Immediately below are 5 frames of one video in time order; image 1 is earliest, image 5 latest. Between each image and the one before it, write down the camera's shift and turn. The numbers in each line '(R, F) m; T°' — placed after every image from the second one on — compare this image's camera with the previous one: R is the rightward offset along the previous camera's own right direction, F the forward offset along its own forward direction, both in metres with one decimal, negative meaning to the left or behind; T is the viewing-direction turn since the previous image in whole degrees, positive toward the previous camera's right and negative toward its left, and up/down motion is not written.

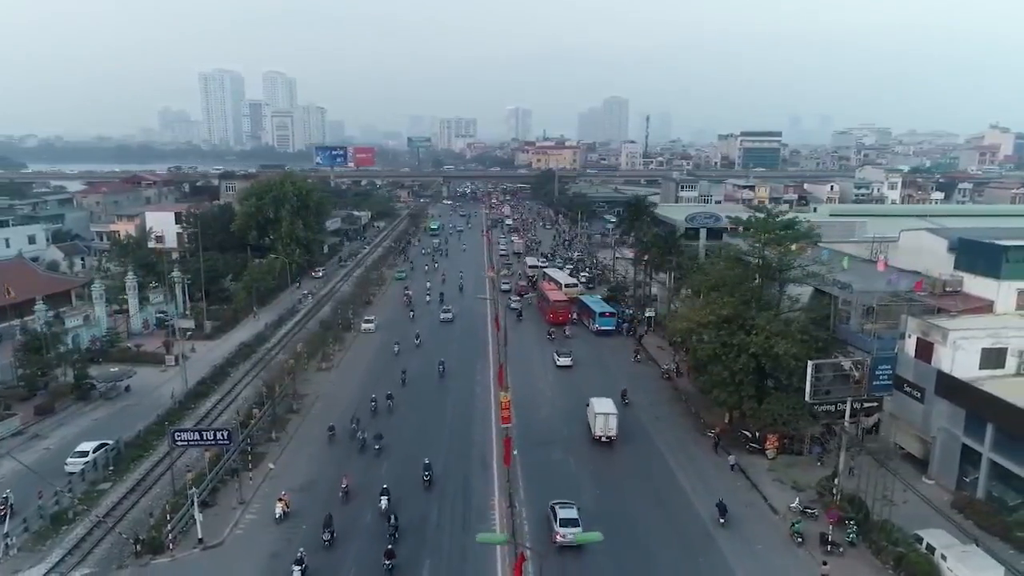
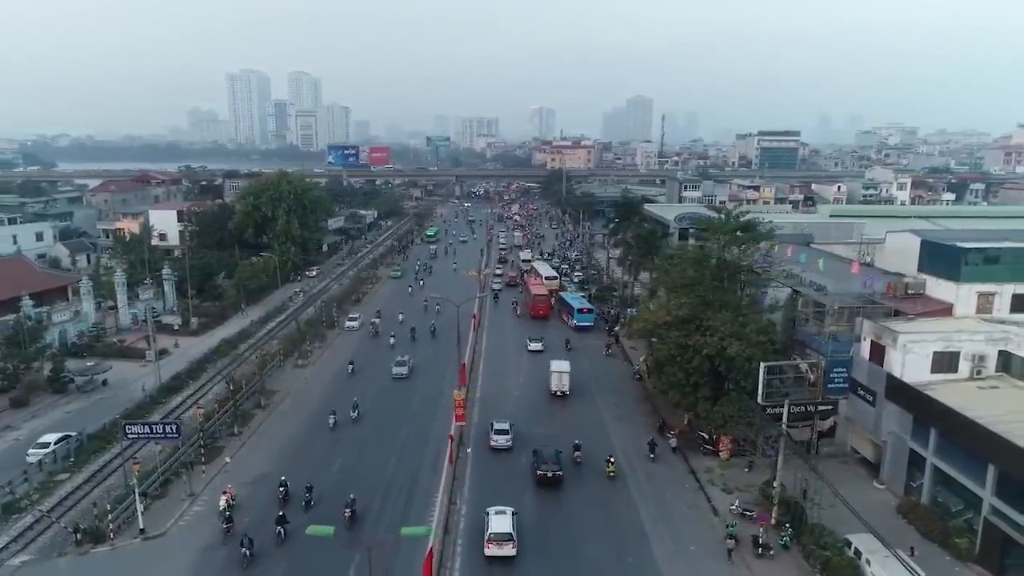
(+2.3, -0.1) m; -2°
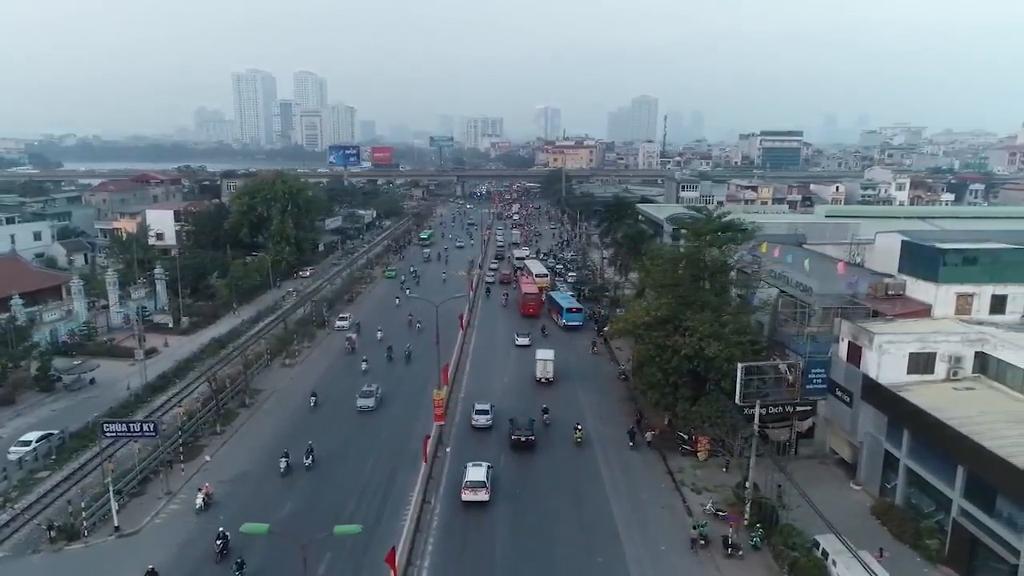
(+0.9, -0.1) m; 0°
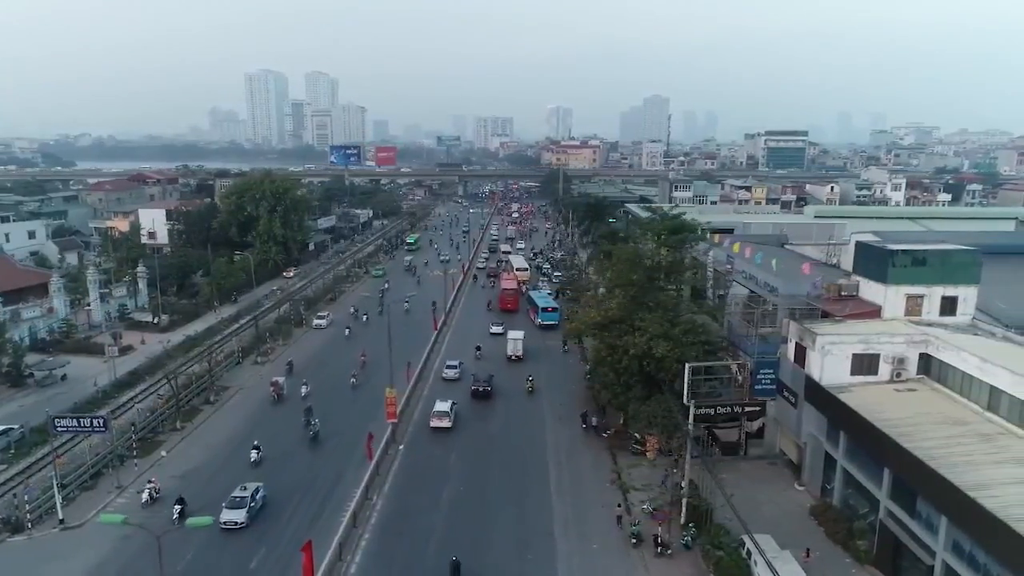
(+2.0, -0.2) m; -1°
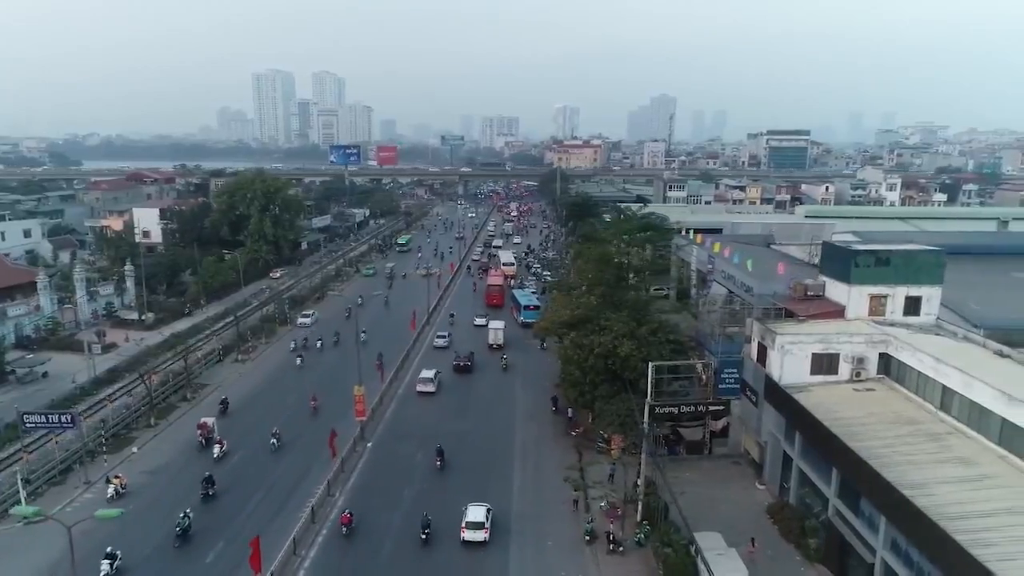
(+1.4, -0.2) m; -1°
